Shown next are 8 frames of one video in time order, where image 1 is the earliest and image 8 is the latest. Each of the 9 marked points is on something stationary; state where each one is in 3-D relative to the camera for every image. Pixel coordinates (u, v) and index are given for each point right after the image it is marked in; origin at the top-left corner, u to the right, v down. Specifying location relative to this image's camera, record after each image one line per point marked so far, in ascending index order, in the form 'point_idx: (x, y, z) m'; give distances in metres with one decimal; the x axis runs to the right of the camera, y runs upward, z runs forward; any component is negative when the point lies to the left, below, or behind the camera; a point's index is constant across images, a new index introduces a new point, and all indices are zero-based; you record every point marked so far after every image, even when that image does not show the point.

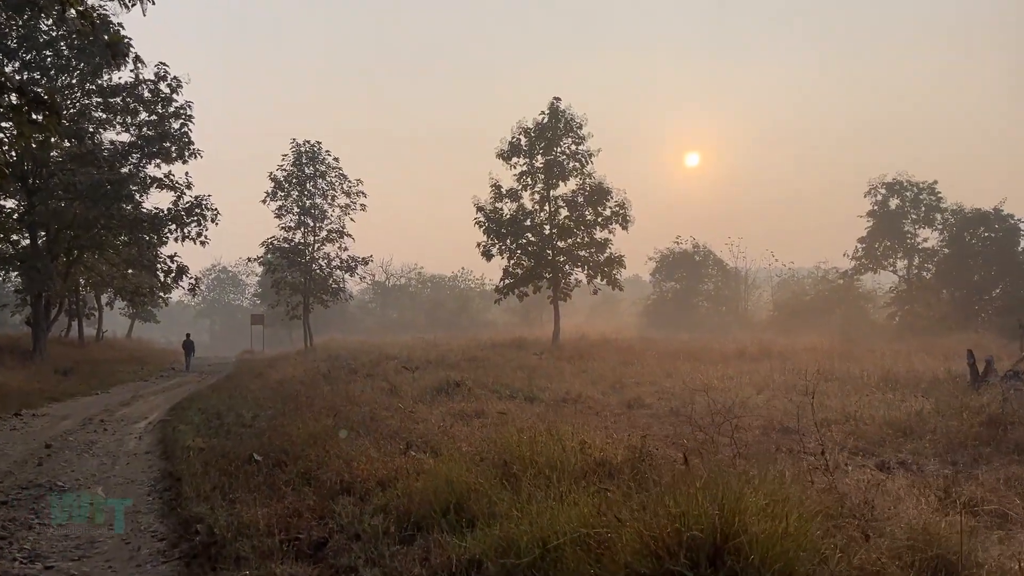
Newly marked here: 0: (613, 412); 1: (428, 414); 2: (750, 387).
0: (+2.0, -2.4, +11.5) m
1: (-1.3, -2.0, +9.5) m
2: (+6.6, -2.7, +16.7) m
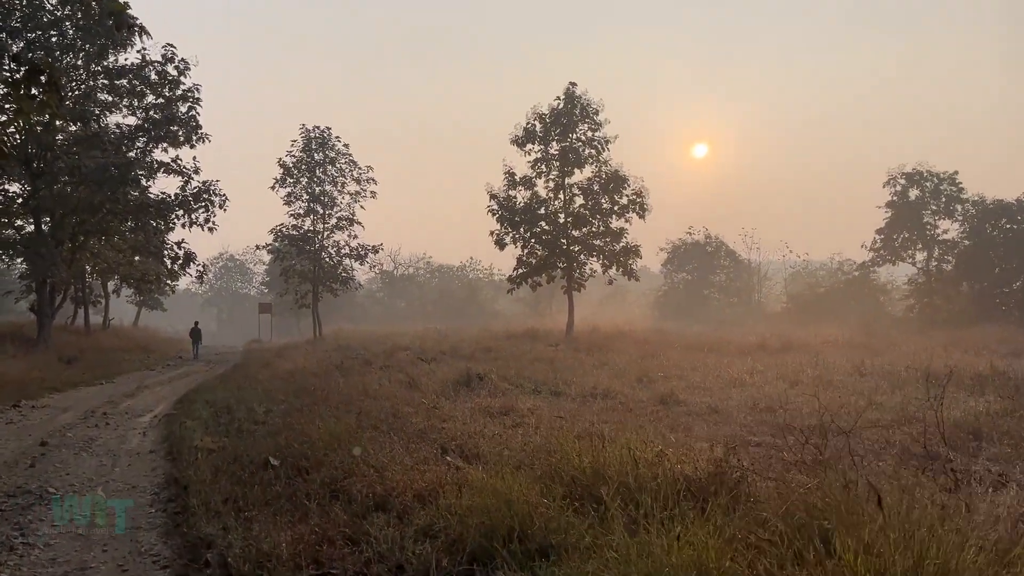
0: (+2.5, -2.2, +10.7) m
1: (-0.8, -1.8, +8.8) m
2: (+7.2, -2.5, +15.9) m
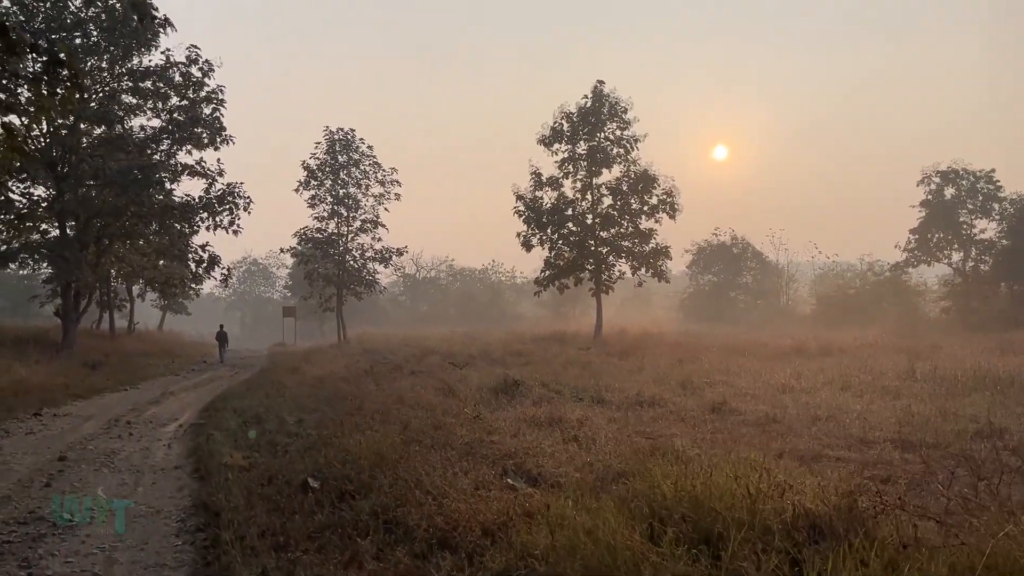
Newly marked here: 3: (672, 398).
0: (+3.2, -2.2, +10.0) m
1: (-0.1, -1.8, +8.1) m
2: (+8.1, -2.5, +15.0) m
3: (+3.3, -2.3, +12.5) m
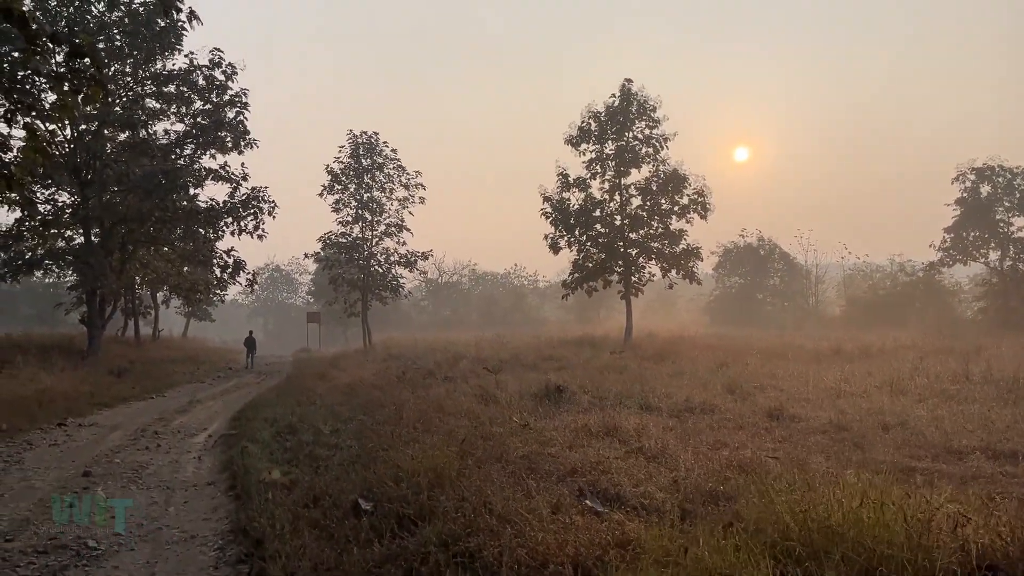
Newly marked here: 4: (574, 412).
0: (+4.0, -2.1, +9.2) m
1: (+0.5, -1.8, +7.5) m
2: (+9.0, -2.4, +14.1) m
3: (+4.1, -2.3, +11.7) m
4: (+1.0, -2.0, +9.3) m
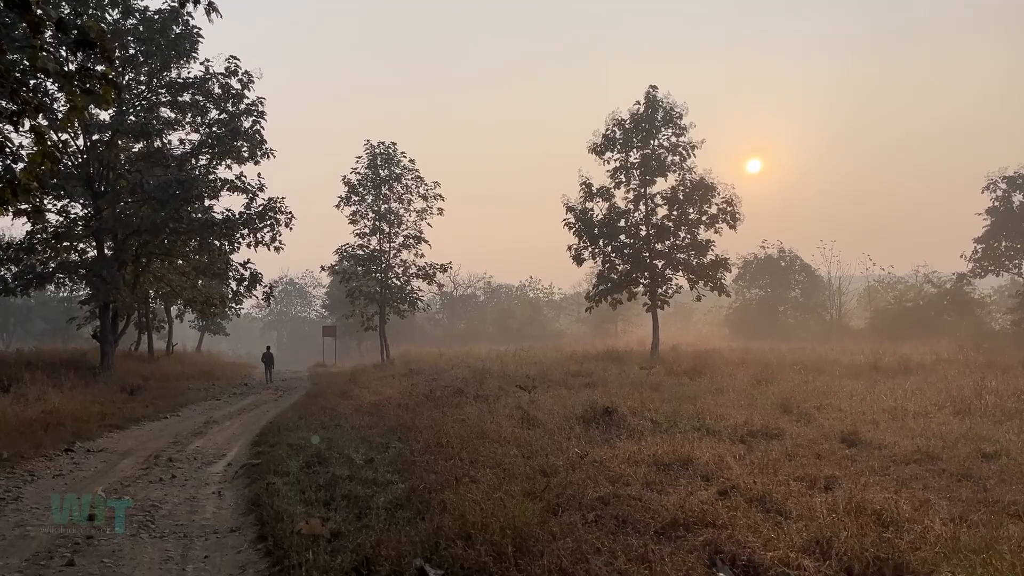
0: (+4.7, -2.3, +8.2) m
1: (+1.2, -2.0, +6.5) m
2: (+9.8, -2.7, +13.0) m
3: (+4.9, -2.5, +10.7) m
4: (+1.7, -2.1, +8.3) m
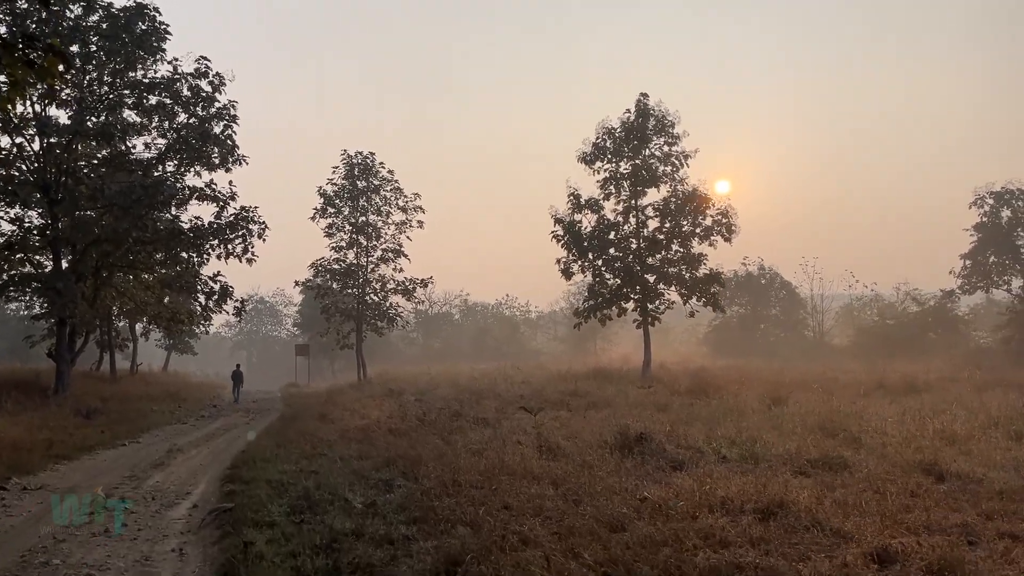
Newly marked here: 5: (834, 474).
0: (+5.1, -2.4, +7.0) m
1: (+1.7, -1.9, +5.1) m
2: (+10.0, -2.9, +11.9) m
3: (+5.2, -2.6, +9.5) m
4: (+2.1, -2.2, +6.9) m
5: (+4.0, -2.4, +7.4) m
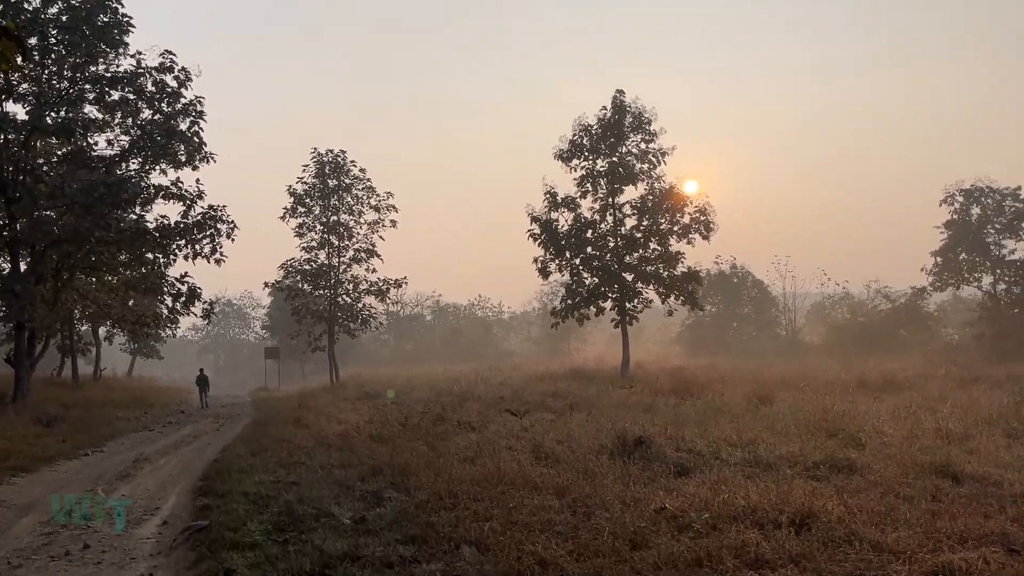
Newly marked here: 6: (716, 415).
0: (+5.1, -2.3, +6.7) m
1: (+1.8, -1.9, +4.7) m
2: (+9.7, -2.8, +11.9) m
3: (+5.1, -2.5, +9.2) m
4: (+2.1, -2.1, +6.5) m
5: (+4.0, -2.3, +7.1) m
6: (+5.0, -3.0, +14.2) m
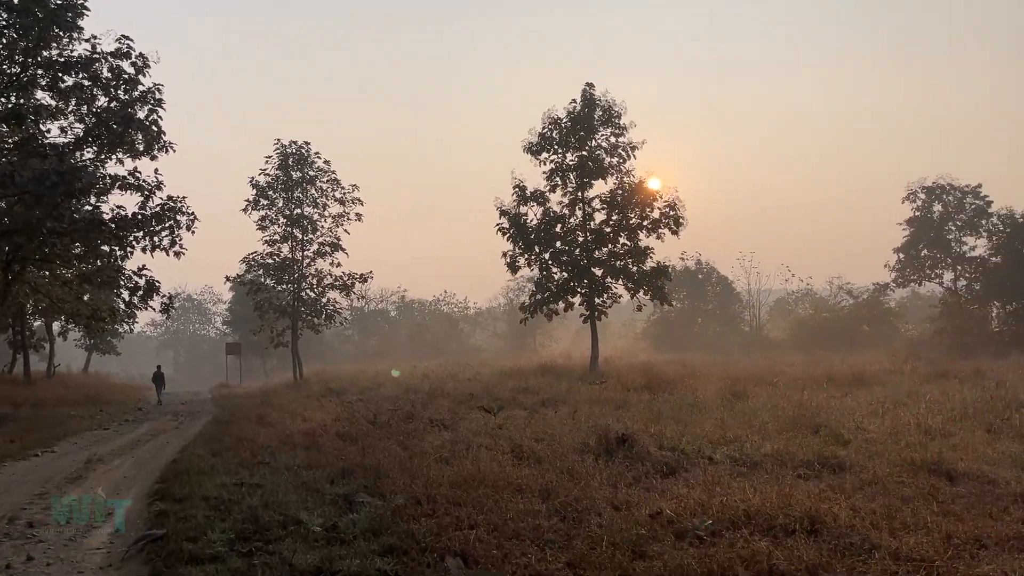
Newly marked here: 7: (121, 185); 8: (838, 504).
0: (+4.9, -2.2, +6.6) m
1: (+1.7, -1.8, +4.4) m
2: (+9.3, -2.7, +12.0) m
3: (+4.7, -2.4, +9.1) m
4: (+1.9, -2.0, +6.2) m
5: (+3.8, -2.2, +6.9) m
6: (+4.4, -2.9, +14.0) m
7: (-12.0, +3.6, +18.1) m
8: (+3.0, -1.9, +5.3) m
